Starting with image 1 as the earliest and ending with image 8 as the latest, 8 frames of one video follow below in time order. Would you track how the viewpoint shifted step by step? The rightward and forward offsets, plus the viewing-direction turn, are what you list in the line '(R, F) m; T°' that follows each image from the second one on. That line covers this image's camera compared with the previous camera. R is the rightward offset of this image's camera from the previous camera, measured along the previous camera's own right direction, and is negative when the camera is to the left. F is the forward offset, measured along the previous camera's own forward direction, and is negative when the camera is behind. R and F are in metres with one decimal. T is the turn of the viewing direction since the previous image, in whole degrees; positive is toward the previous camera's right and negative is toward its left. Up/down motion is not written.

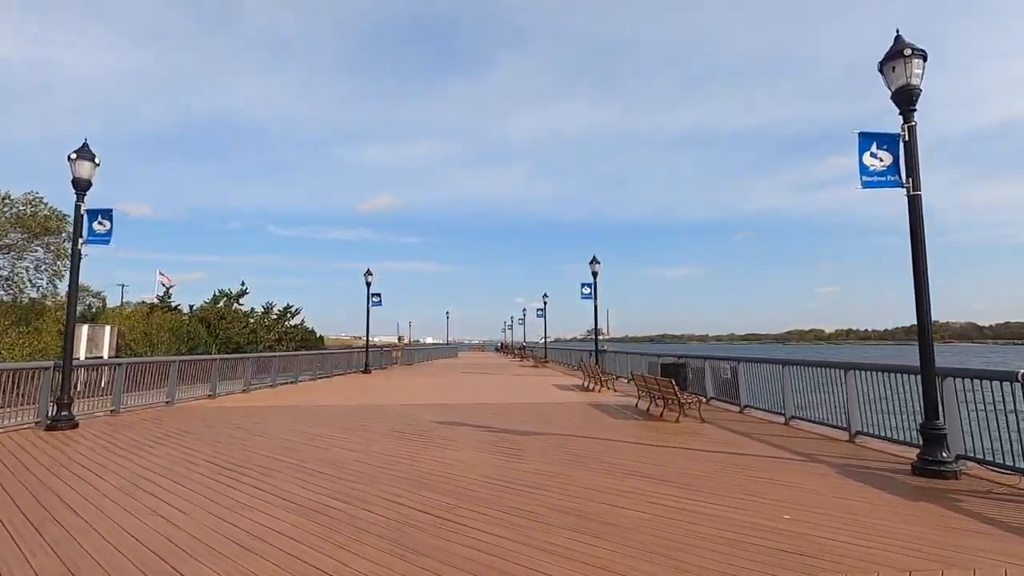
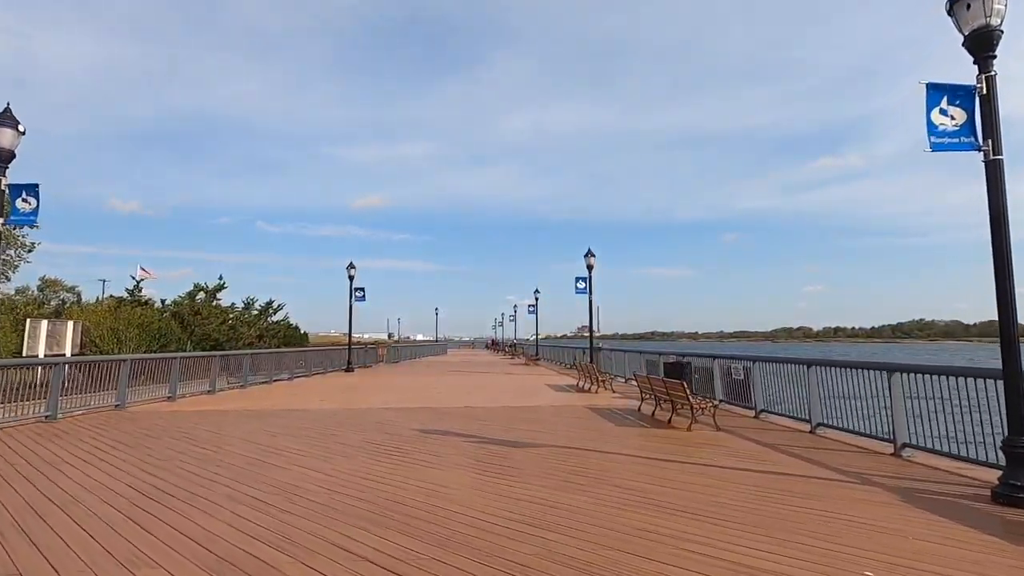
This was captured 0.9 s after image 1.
(0.0, +1.3) m; +1°
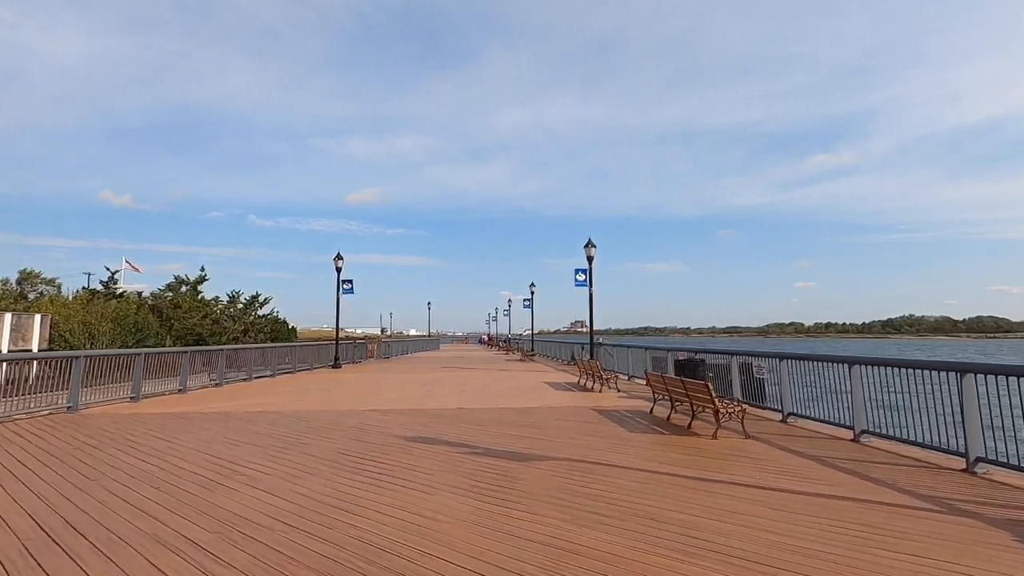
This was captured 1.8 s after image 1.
(-0.1, +1.2) m; +1°
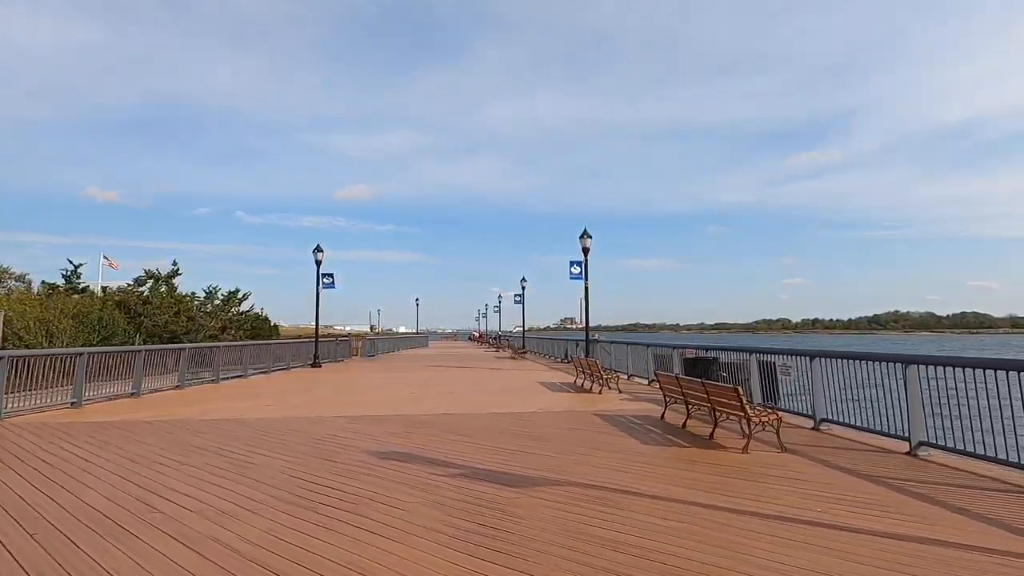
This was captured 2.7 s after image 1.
(0.0, +1.4) m; +1°
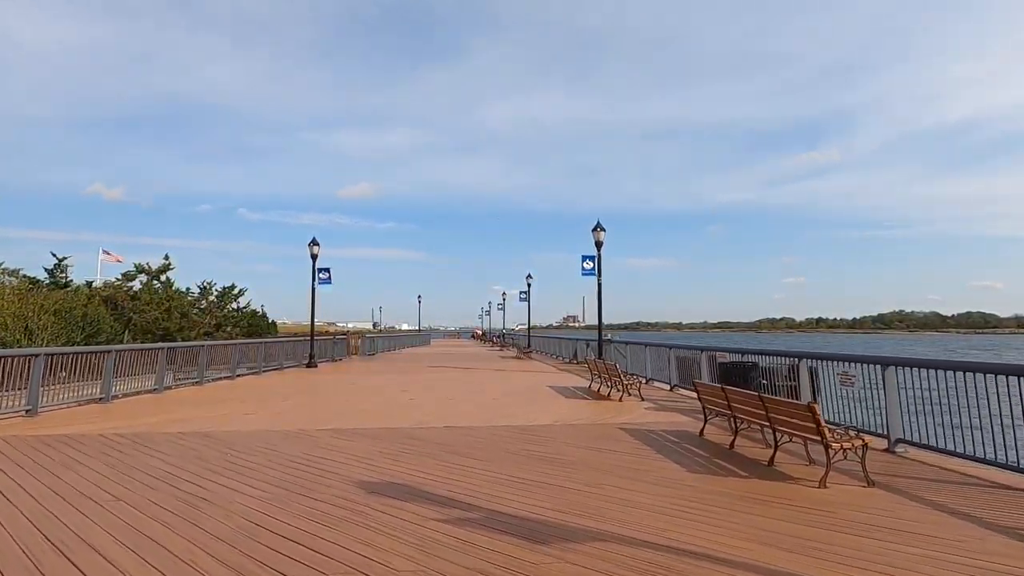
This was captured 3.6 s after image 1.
(-0.2, +1.4) m; 0°
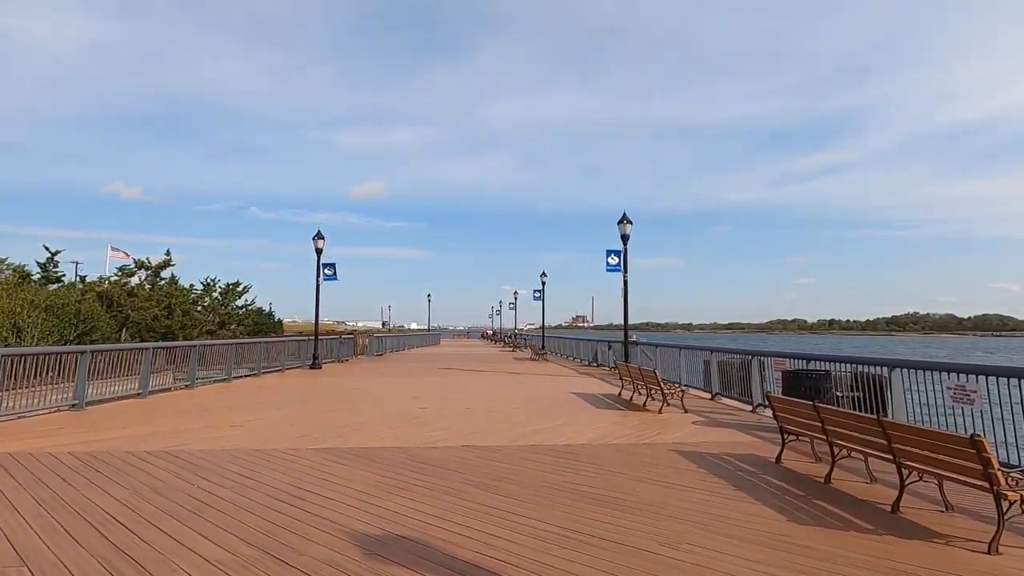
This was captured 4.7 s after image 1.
(-0.3, +1.5) m; -1°
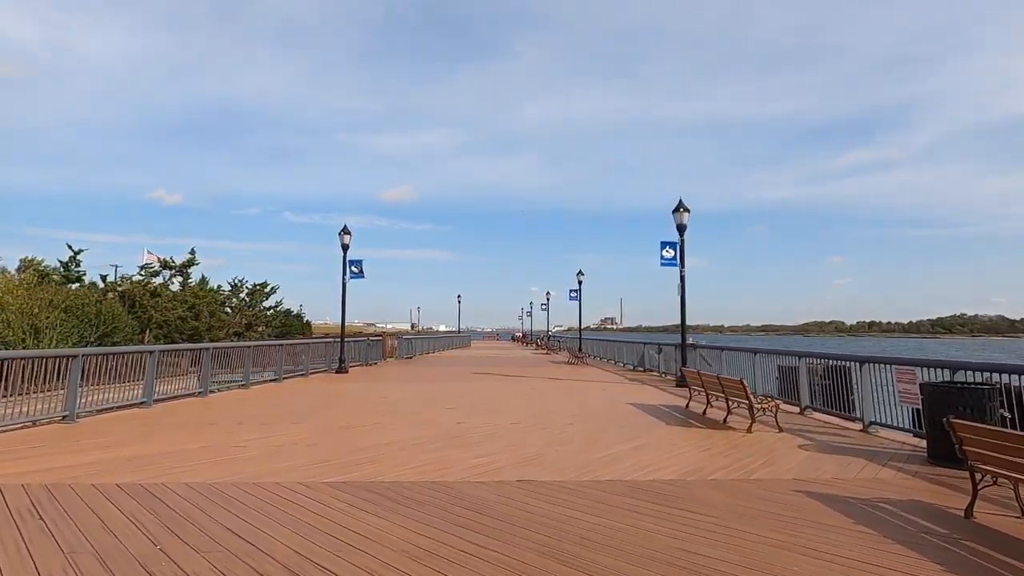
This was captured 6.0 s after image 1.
(-0.4, +1.7) m; -3°
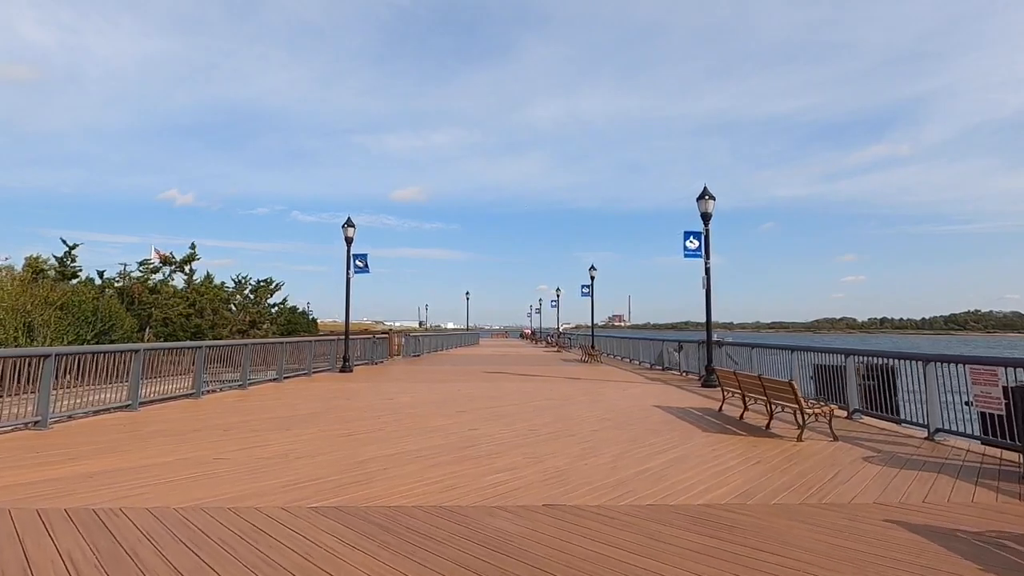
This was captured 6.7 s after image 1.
(-0.1, +1.0) m; -1°
